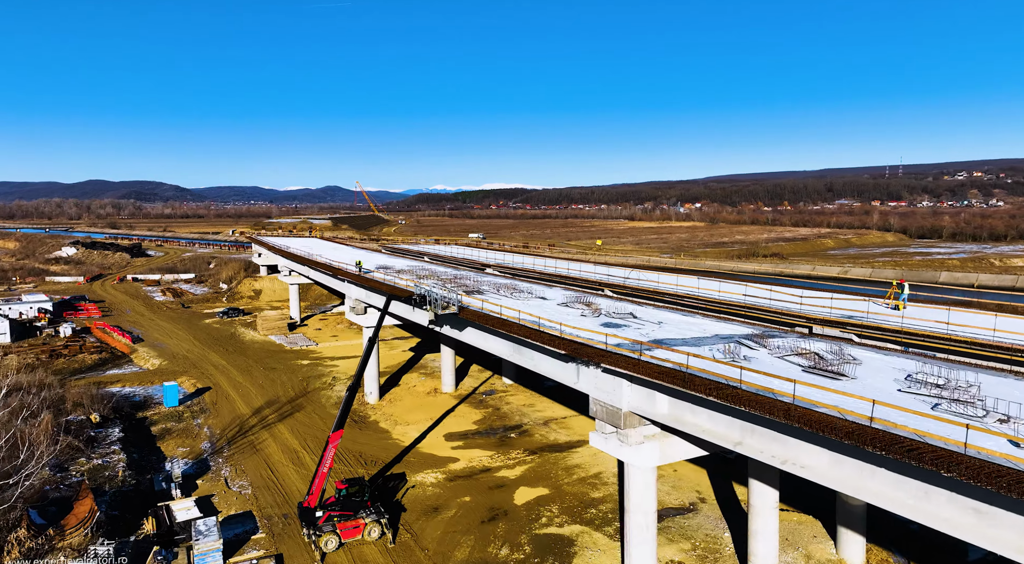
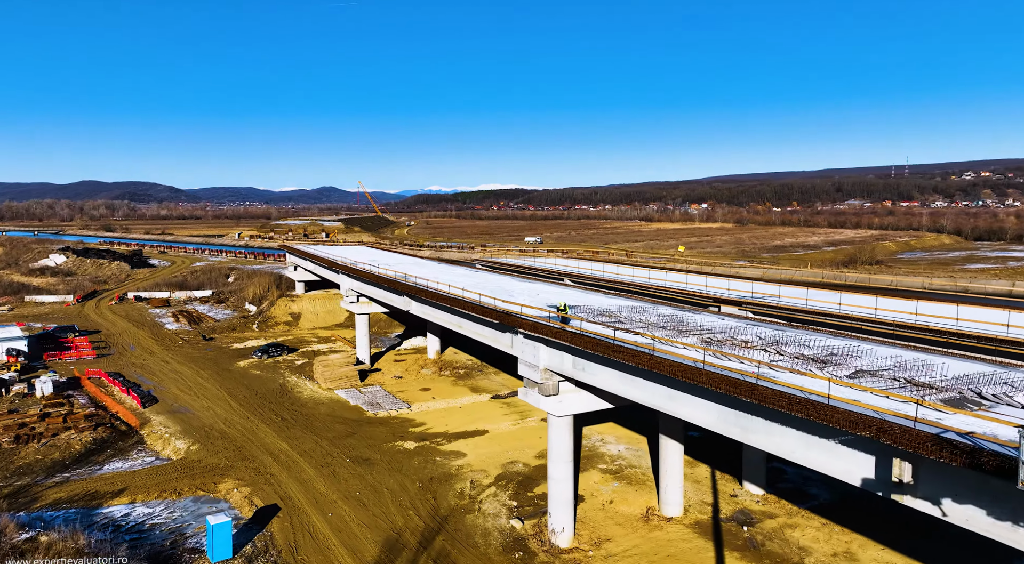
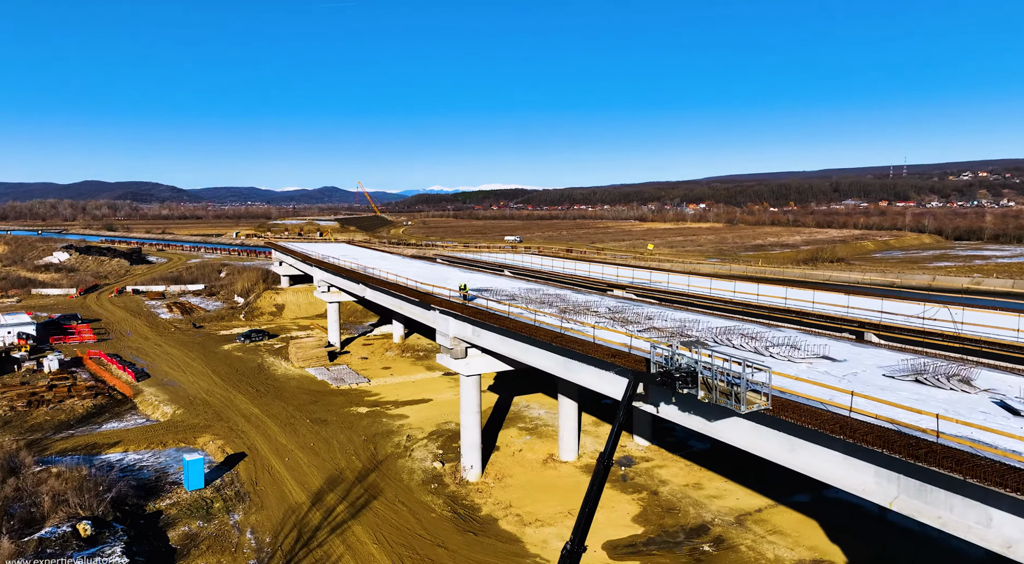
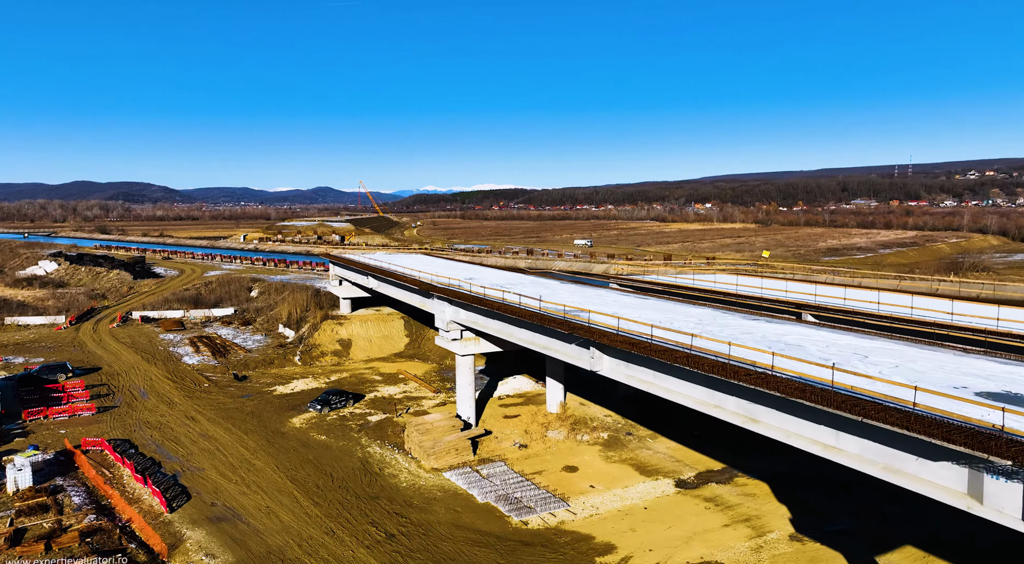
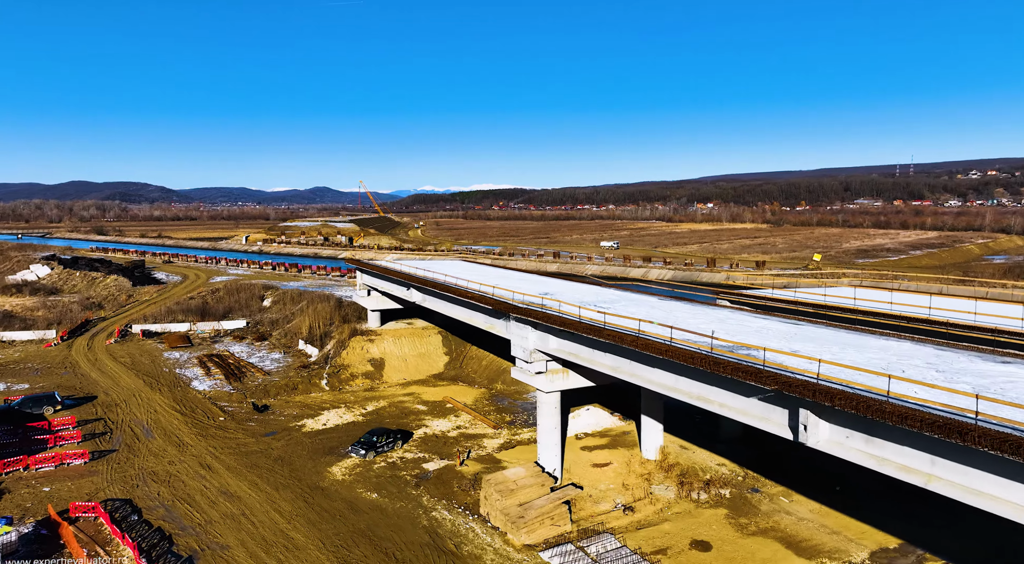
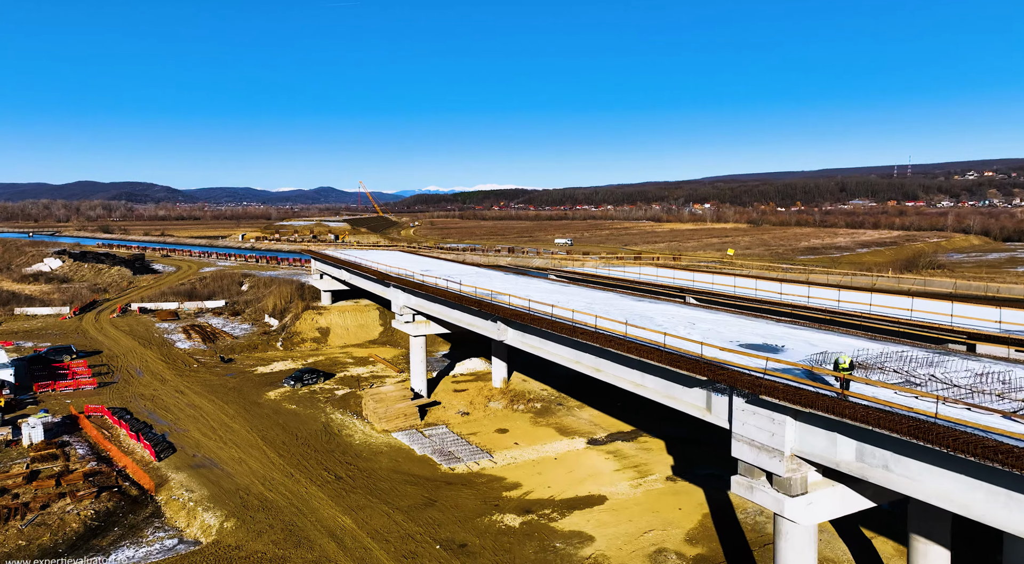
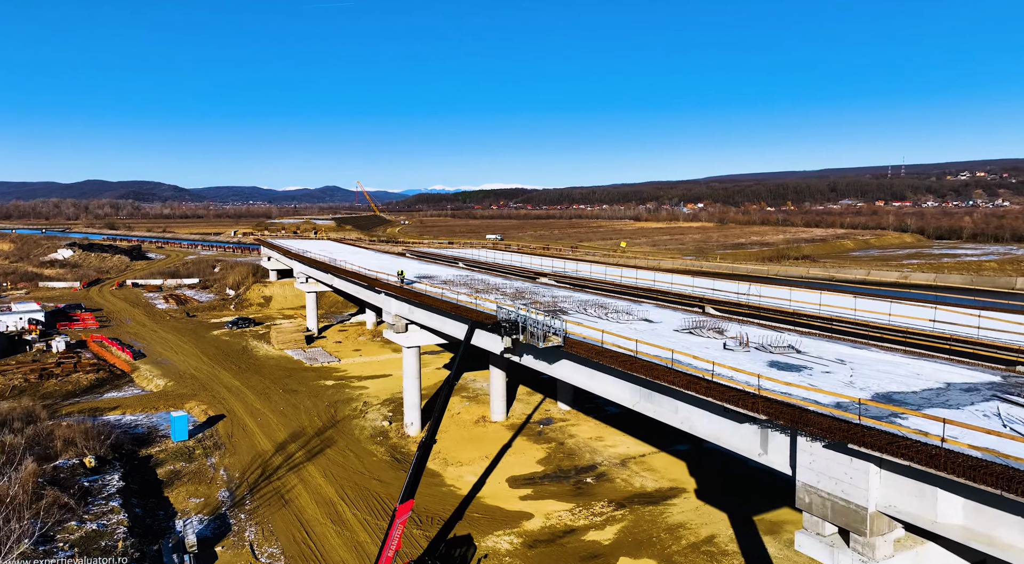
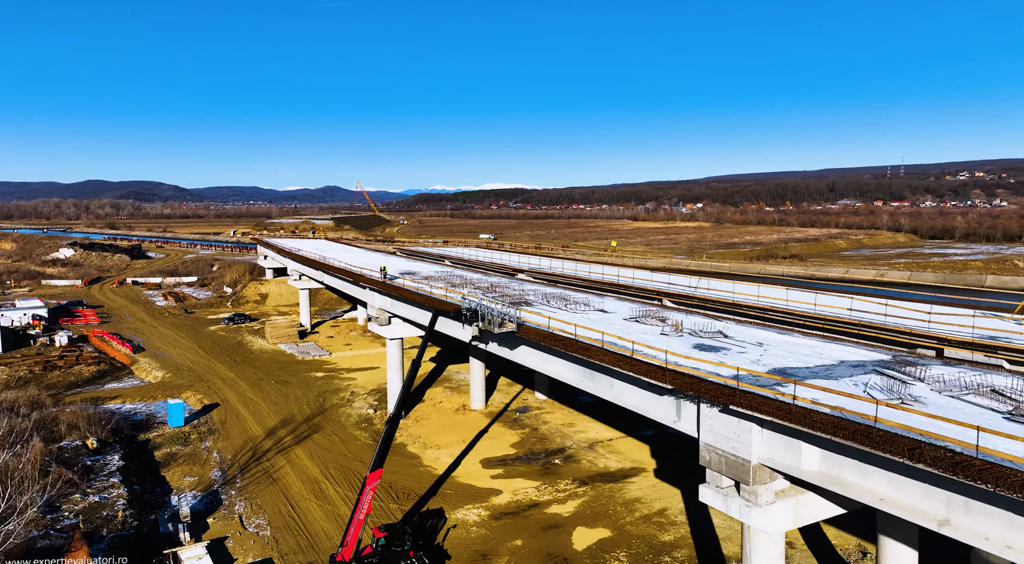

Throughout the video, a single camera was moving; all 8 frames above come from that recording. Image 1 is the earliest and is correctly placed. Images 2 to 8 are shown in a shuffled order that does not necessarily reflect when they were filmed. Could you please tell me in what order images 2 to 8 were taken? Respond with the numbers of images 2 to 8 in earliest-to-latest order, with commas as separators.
8, 7, 3, 2, 6, 4, 5
